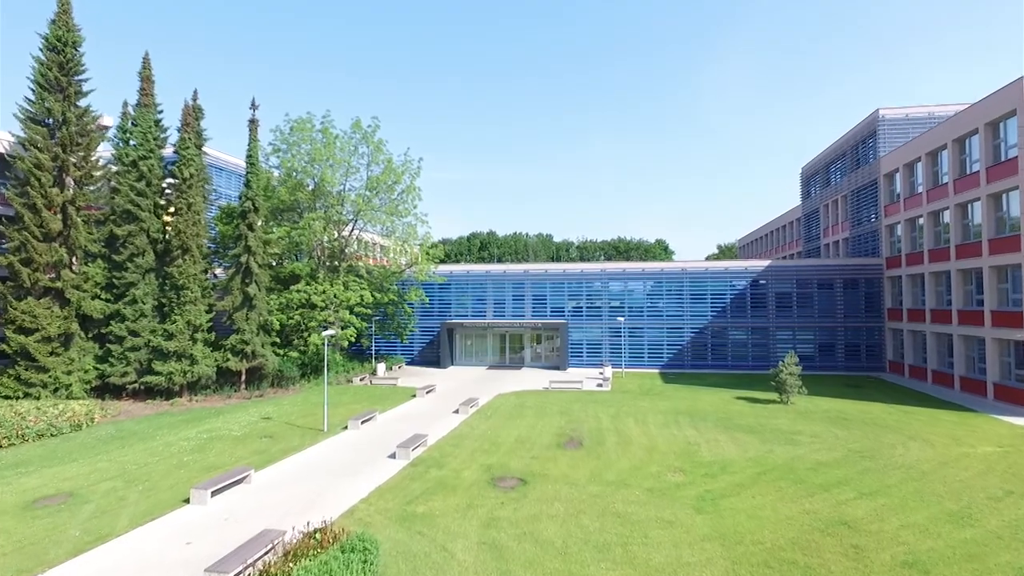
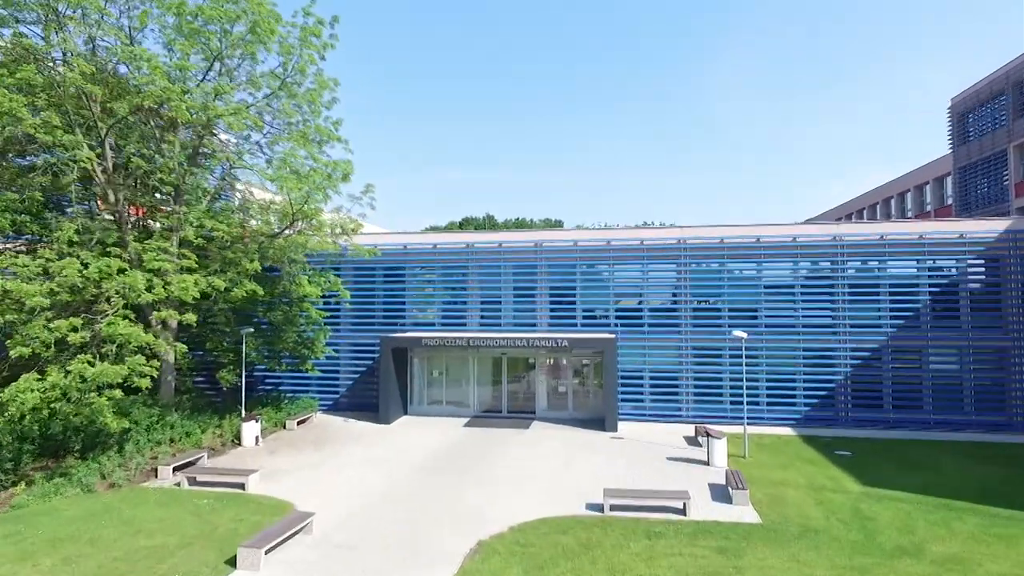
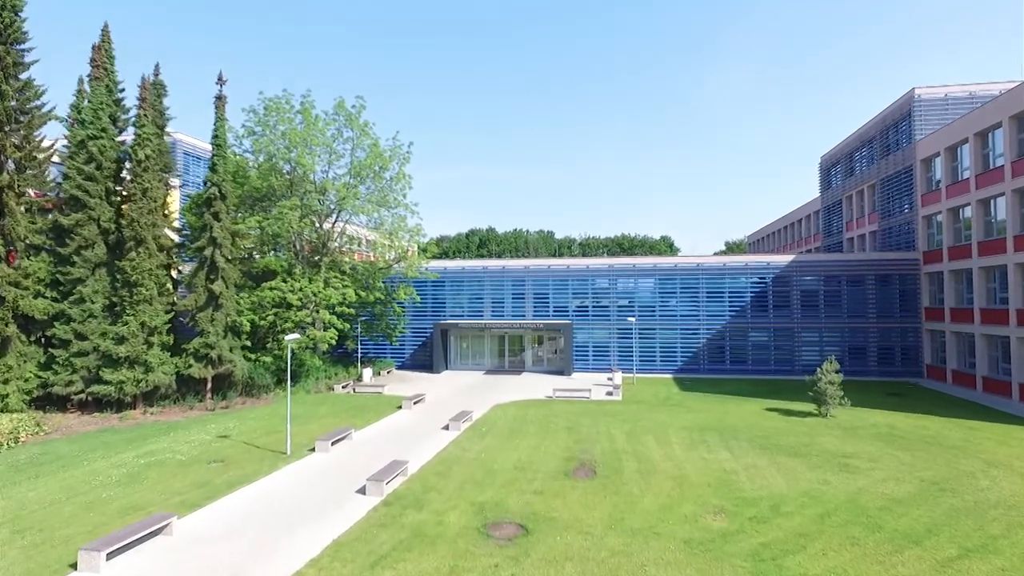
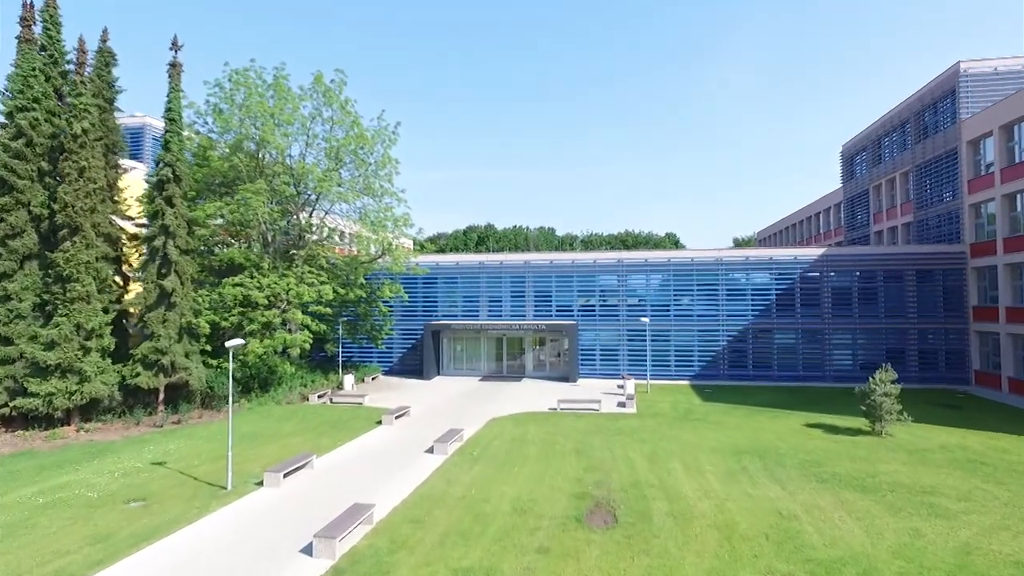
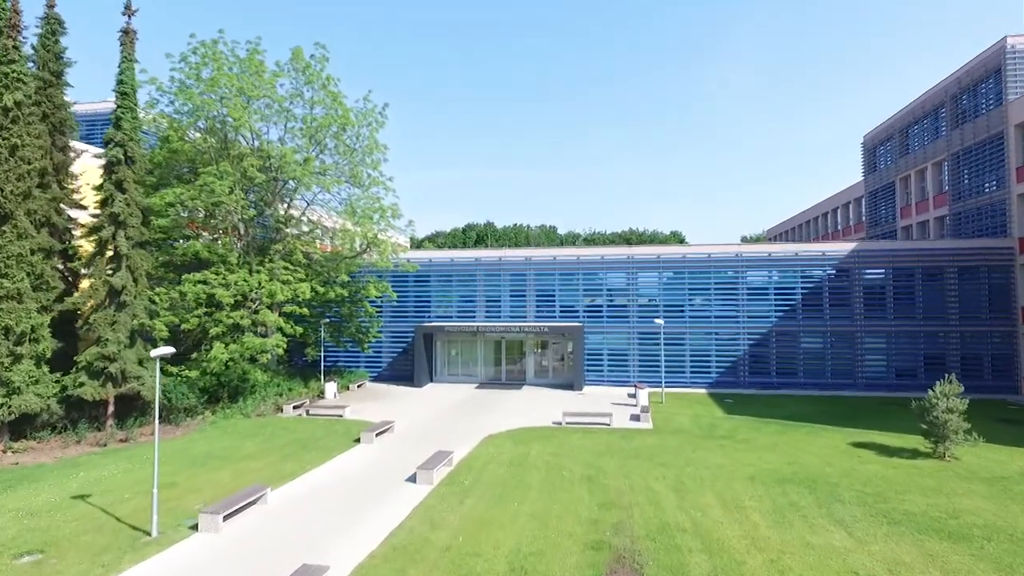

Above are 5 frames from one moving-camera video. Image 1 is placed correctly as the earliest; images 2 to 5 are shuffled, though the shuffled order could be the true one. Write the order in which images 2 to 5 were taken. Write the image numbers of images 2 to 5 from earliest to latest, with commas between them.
3, 4, 5, 2
